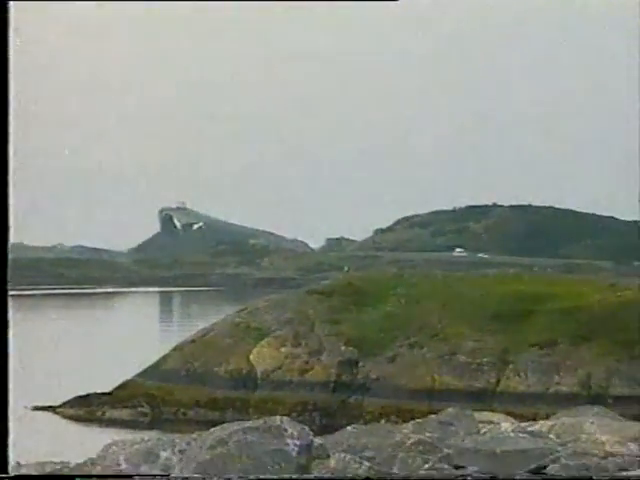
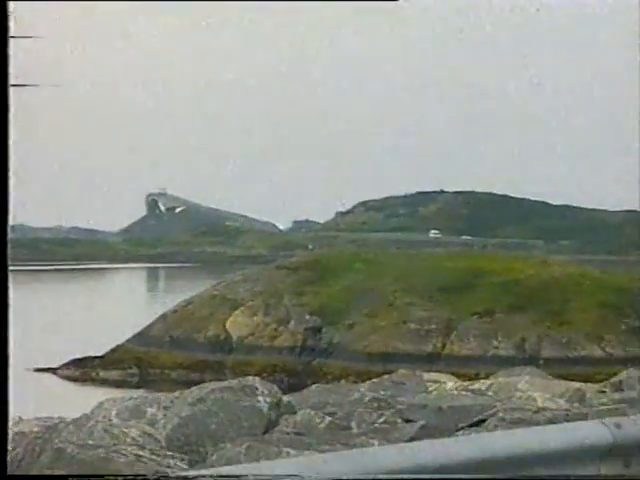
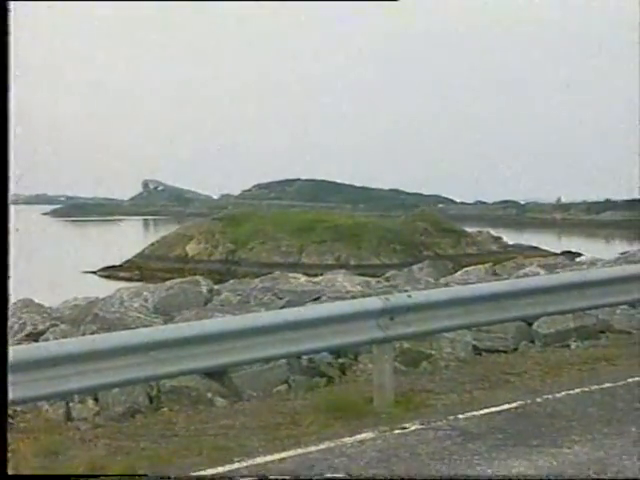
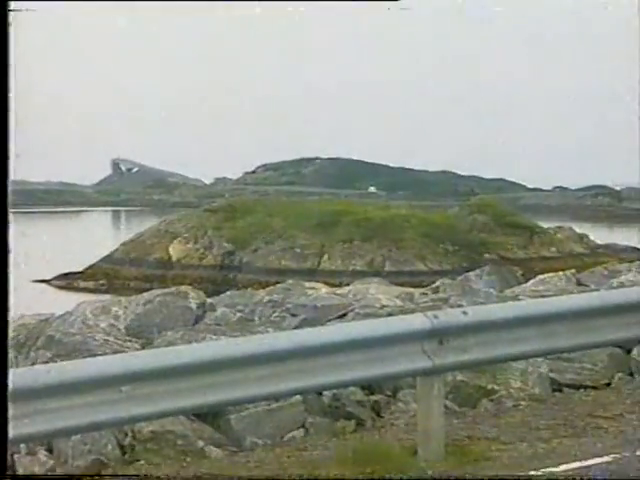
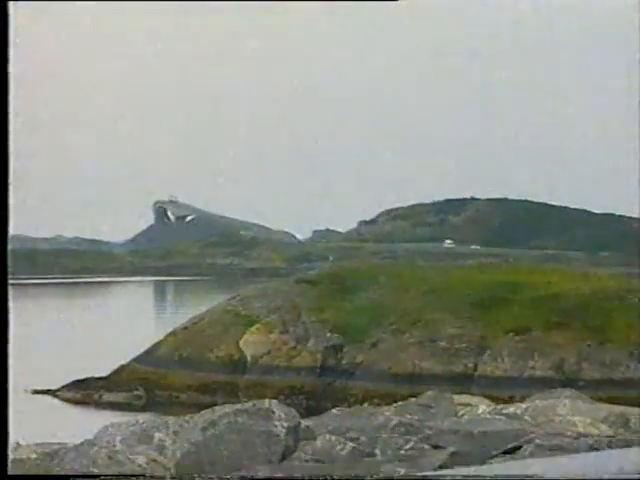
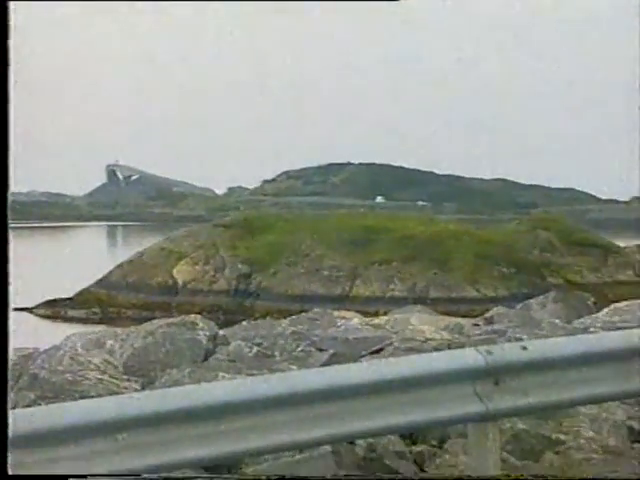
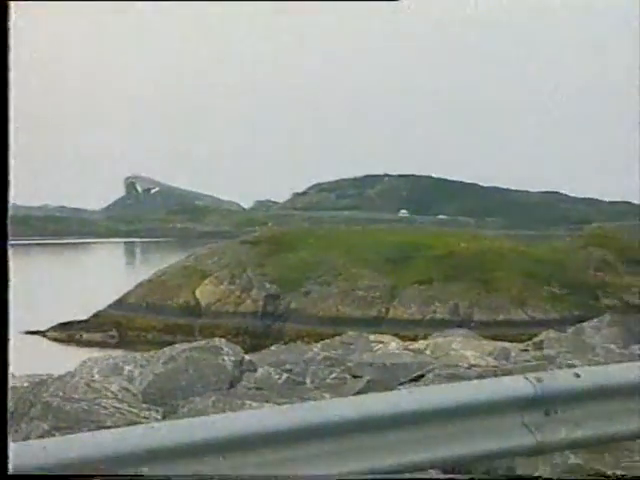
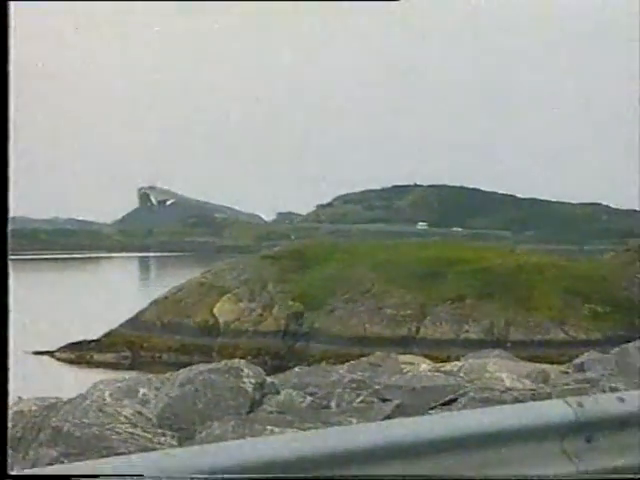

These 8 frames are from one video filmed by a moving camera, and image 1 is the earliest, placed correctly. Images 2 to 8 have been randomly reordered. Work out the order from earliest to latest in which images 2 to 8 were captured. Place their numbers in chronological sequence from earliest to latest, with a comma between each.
5, 2, 8, 7, 6, 4, 3
